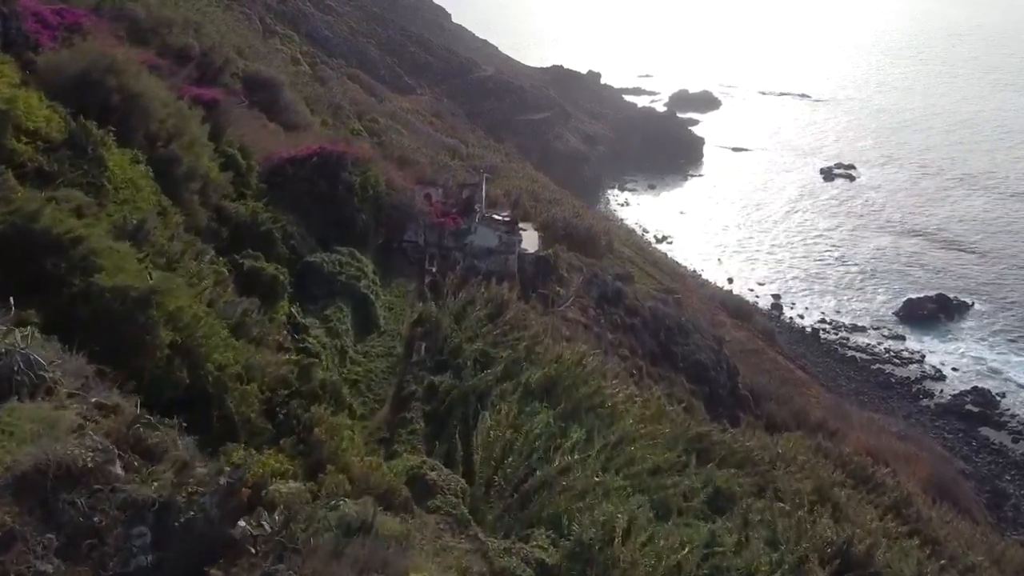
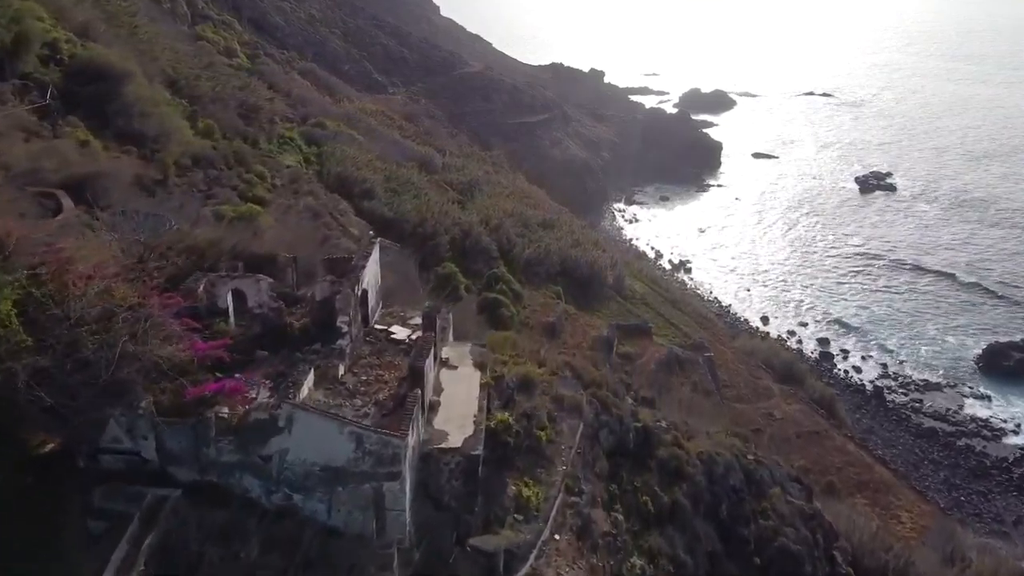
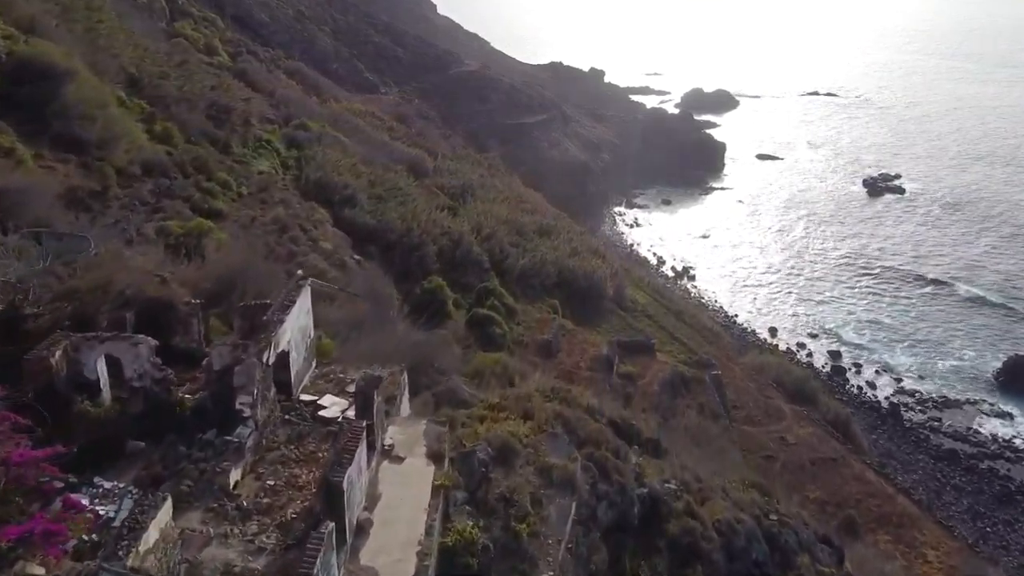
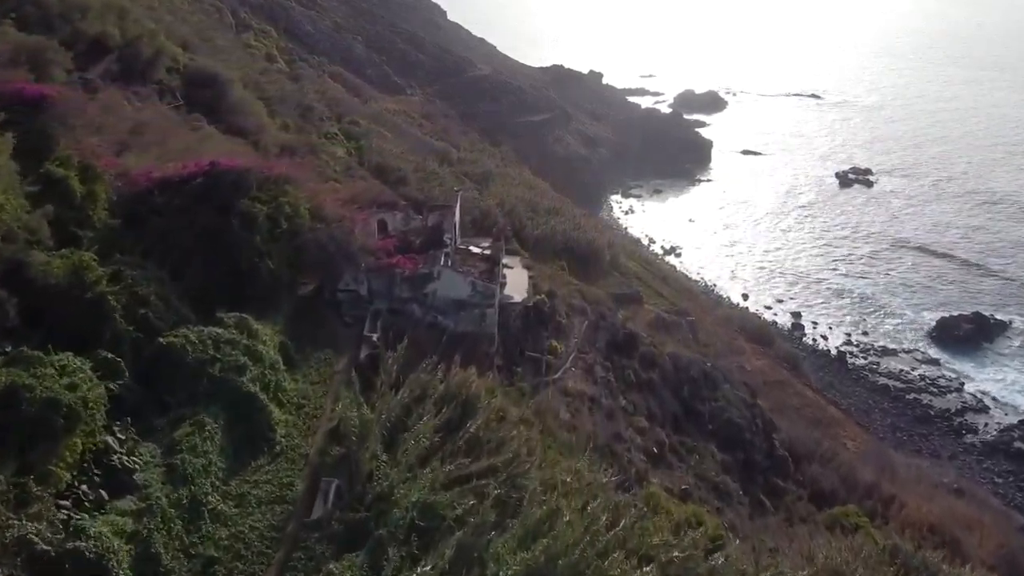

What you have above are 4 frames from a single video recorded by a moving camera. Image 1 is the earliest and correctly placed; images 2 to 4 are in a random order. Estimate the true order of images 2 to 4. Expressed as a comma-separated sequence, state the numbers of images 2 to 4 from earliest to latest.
4, 2, 3
